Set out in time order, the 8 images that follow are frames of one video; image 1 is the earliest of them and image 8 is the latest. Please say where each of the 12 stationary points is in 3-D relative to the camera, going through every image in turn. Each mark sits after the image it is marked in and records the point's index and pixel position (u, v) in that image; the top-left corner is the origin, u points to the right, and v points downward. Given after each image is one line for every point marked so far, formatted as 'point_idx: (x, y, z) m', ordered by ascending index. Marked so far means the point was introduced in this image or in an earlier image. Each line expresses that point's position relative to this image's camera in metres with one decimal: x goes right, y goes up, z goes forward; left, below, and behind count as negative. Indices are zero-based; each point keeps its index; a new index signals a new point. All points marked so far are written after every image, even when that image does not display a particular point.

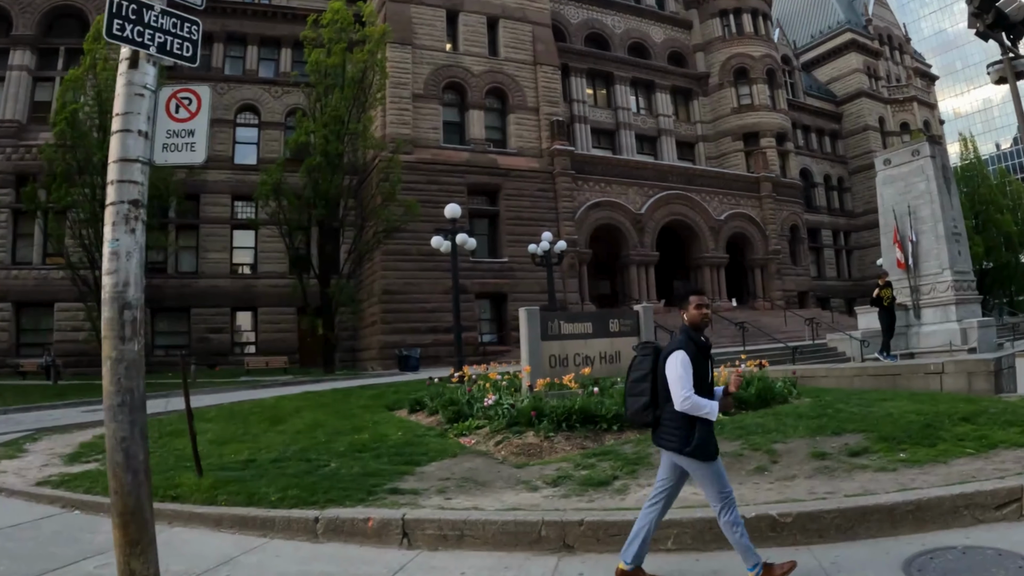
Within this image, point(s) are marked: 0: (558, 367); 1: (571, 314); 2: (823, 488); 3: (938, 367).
0: (+0.6, -1.2, +10.0) m
1: (+0.8, -0.4, +10.4) m
2: (+2.4, -1.6, +5.1) m
3: (+7.2, -1.4, +11.0) m
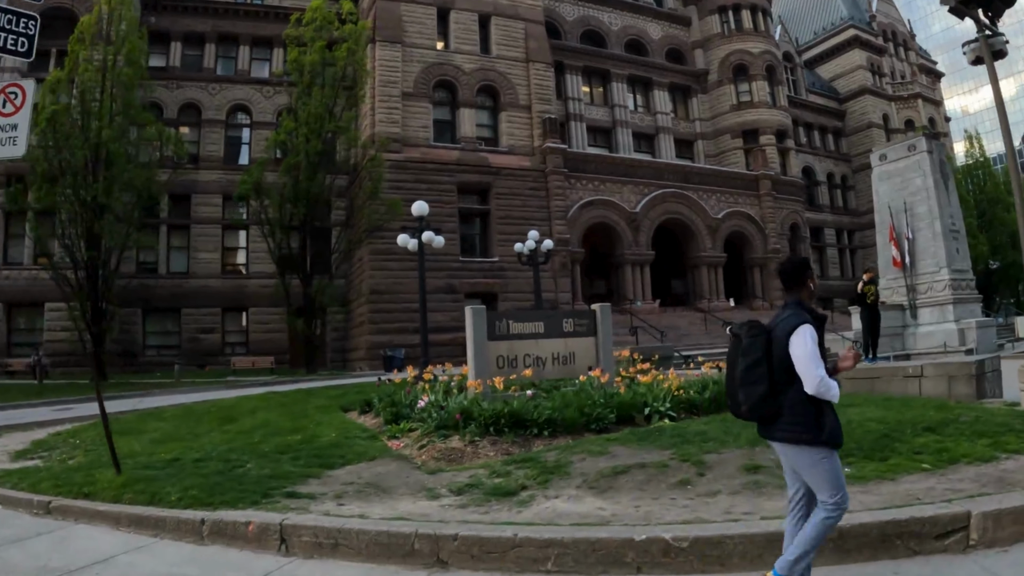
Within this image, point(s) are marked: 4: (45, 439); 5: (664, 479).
0: (-0.1, -1.1, +9.7) m
1: (+0.1, -0.4, +10.0) m
2: (+1.6, -1.6, +4.7) m
3: (+6.4, -1.3, +10.6) m
4: (-8.1, -2.6, +11.7) m
5: (+1.2, -1.6, +5.5) m
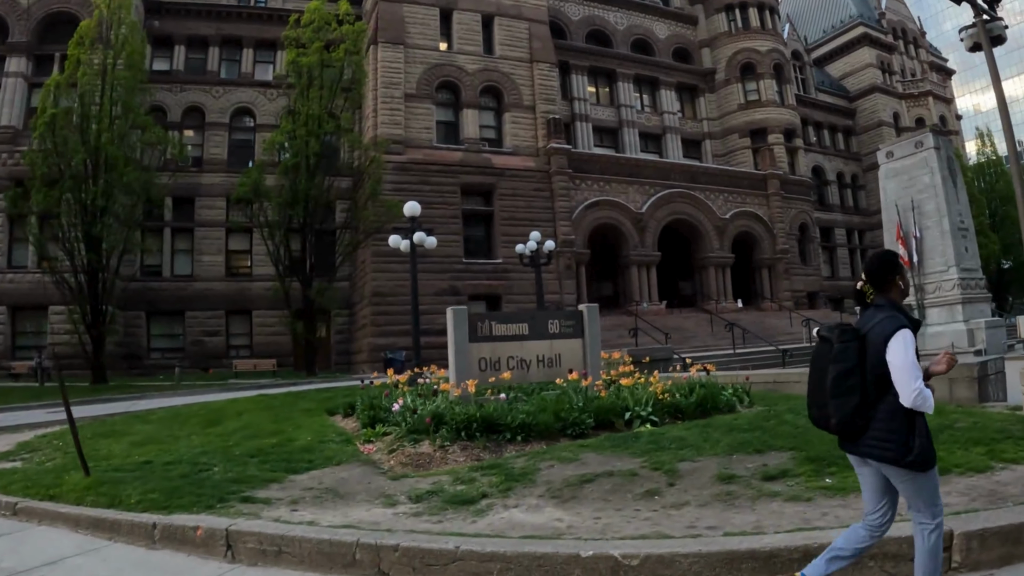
0: (-0.4, -1.1, +9.4) m
1: (-0.2, -0.4, +9.8) m
2: (+1.3, -1.6, +4.4) m
3: (+6.2, -1.3, +10.2) m
4: (-8.3, -2.7, +11.6) m
5: (+0.9, -1.6, +5.3) m
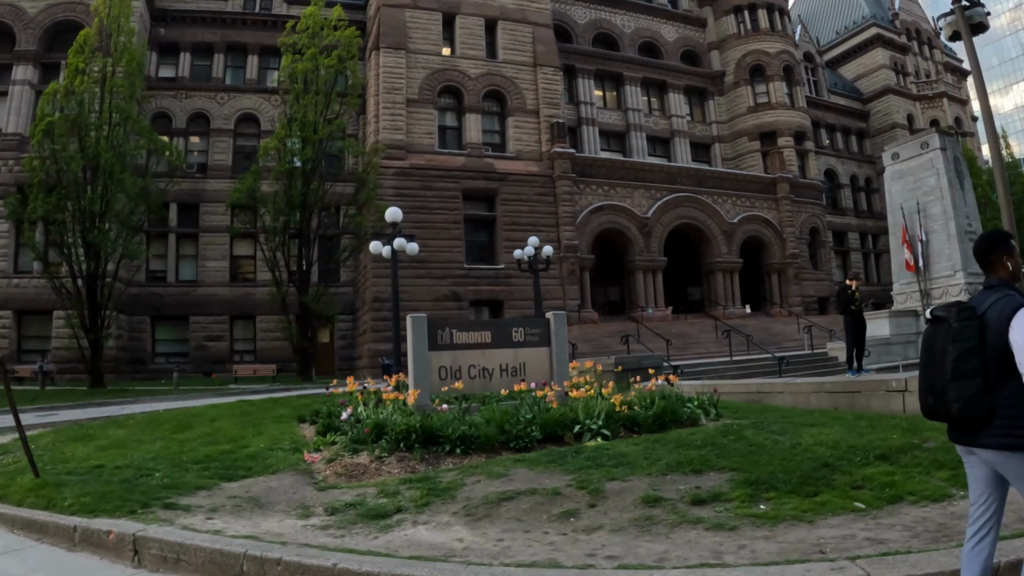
0: (-0.9, -1.2, +9.2) m
1: (-0.7, -0.5, +9.5) m
2: (+0.6, -1.6, +4.2) m
3: (+5.7, -1.4, +9.8) m
4: (-8.8, -2.8, +11.6) m
5: (+0.3, -1.6, +5.0) m
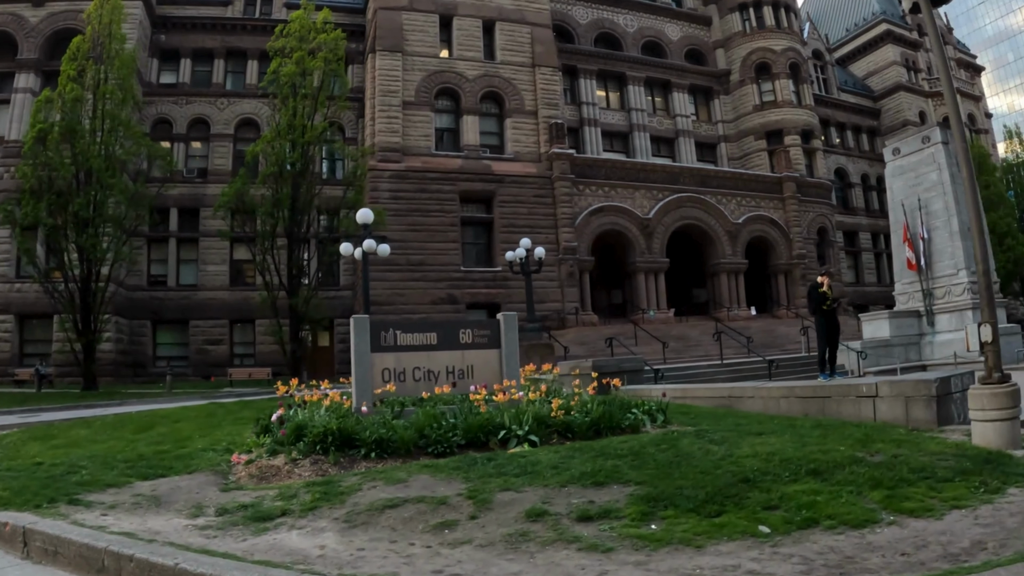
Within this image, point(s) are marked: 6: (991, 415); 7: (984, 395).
0: (-1.6, -1.3, +9.0) m
1: (-1.4, -0.5, +9.3) m
2: (-0.3, -1.6, +3.9) m
3: (+5.0, -1.4, +9.3) m
4: (-9.4, -2.8, +11.6) m
5: (-0.6, -1.6, +4.7) m
6: (+4.8, -1.3, +6.7) m
7: (+4.8, -1.1, +6.8) m
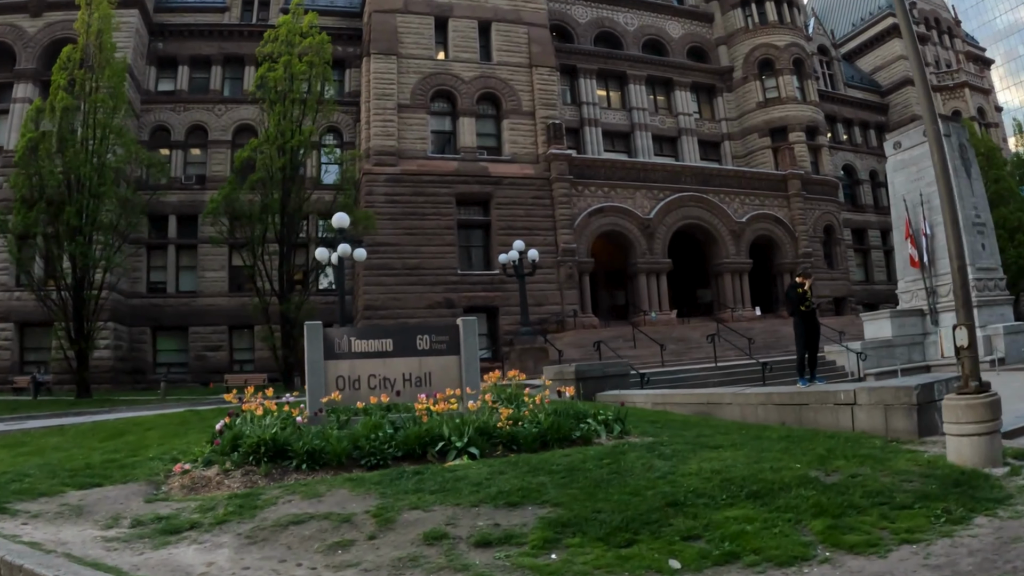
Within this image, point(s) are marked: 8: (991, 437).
0: (-2.2, -1.3, +8.7) m
1: (-2.0, -0.6, +9.0) m
2: (-0.9, -1.6, +3.5) m
3: (+4.4, -1.4, +8.9) m
4: (-9.9, -3.0, +11.5) m
5: (-1.2, -1.7, +4.4) m
6: (+4.2, -1.3, +6.3) m
7: (+4.2, -1.1, +6.3) m
8: (+4.4, -1.4, +6.2) m
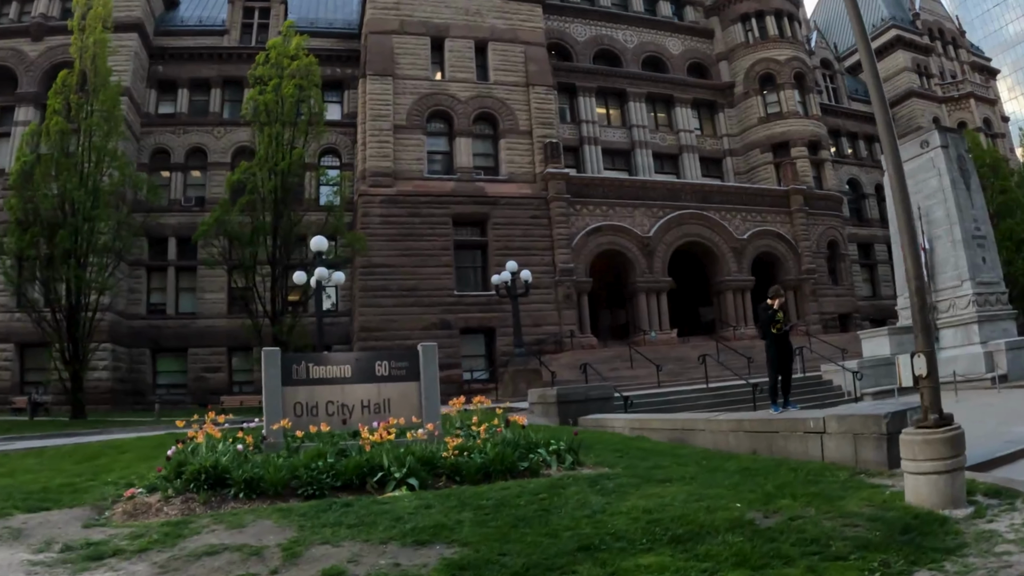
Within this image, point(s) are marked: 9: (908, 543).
0: (-2.7, -1.7, +8.5) m
1: (-2.5, -0.9, +8.8) m
2: (-1.6, -1.9, +3.3) m
3: (+3.9, -1.7, +8.5) m
4: (-10.4, -3.5, +11.4) m
5: (-1.9, -1.9, +4.2) m
6: (+3.6, -1.6, +5.9) m
7: (+3.6, -1.4, +6.0) m
8: (+3.8, -1.7, +5.9) m
9: (+2.8, -1.8, +4.8) m
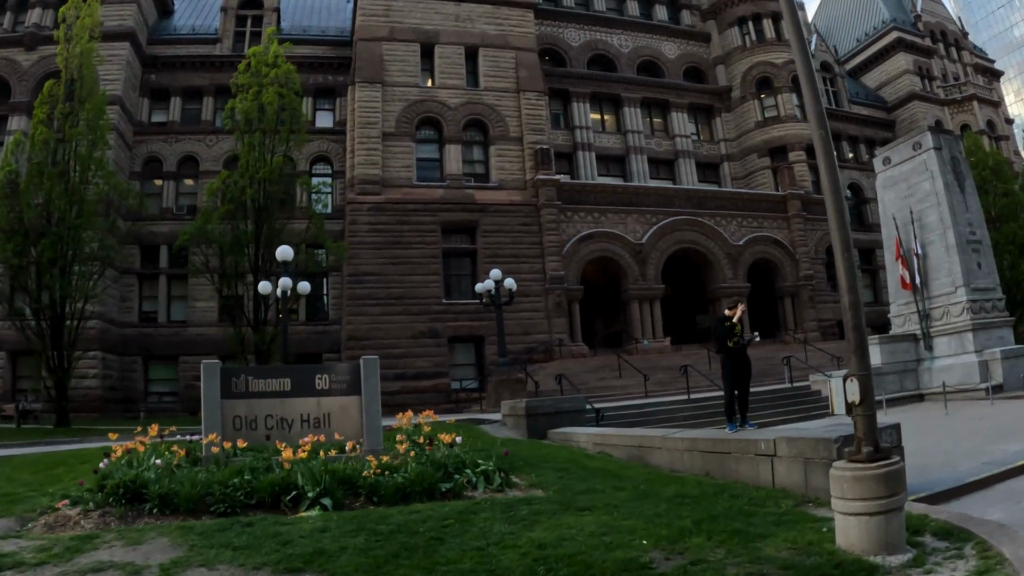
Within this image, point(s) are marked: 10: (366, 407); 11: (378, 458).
0: (-3.5, -1.9, +8.2) m
1: (-3.3, -1.1, +8.5) m
2: (-2.4, -2.0, +3.0) m
3: (+3.1, -1.9, +8.1) m
4: (-11.1, -3.7, +11.2) m
5: (-2.7, -2.1, +3.9) m
6: (+2.8, -1.7, +5.5) m
7: (+2.8, -1.5, +5.6) m
8: (+3.0, -1.8, +5.5) m
9: (+2.0, -1.9, +4.4) m
10: (-1.9, -1.6, +8.8) m
11: (-1.5, -1.8, +7.3) m
